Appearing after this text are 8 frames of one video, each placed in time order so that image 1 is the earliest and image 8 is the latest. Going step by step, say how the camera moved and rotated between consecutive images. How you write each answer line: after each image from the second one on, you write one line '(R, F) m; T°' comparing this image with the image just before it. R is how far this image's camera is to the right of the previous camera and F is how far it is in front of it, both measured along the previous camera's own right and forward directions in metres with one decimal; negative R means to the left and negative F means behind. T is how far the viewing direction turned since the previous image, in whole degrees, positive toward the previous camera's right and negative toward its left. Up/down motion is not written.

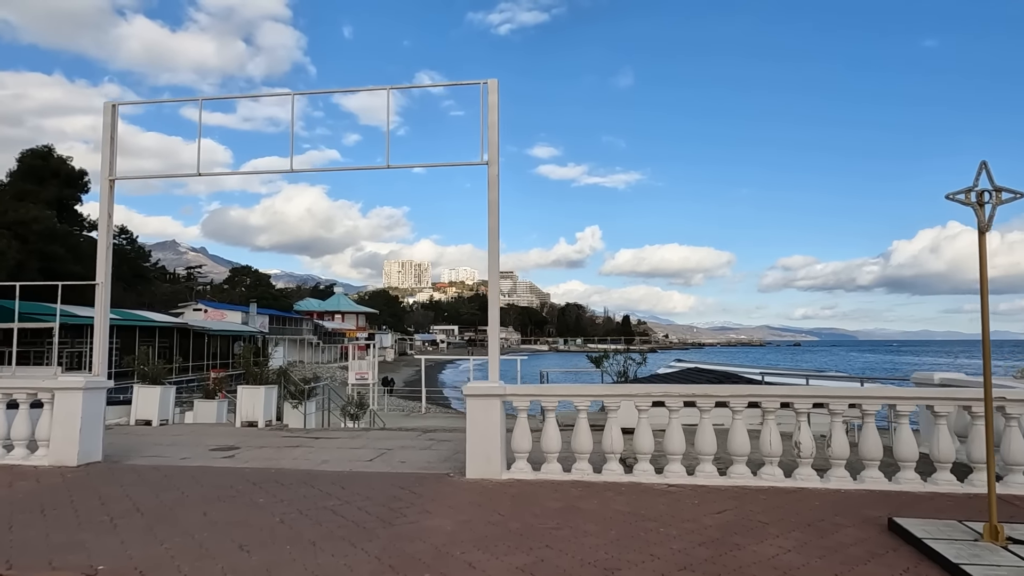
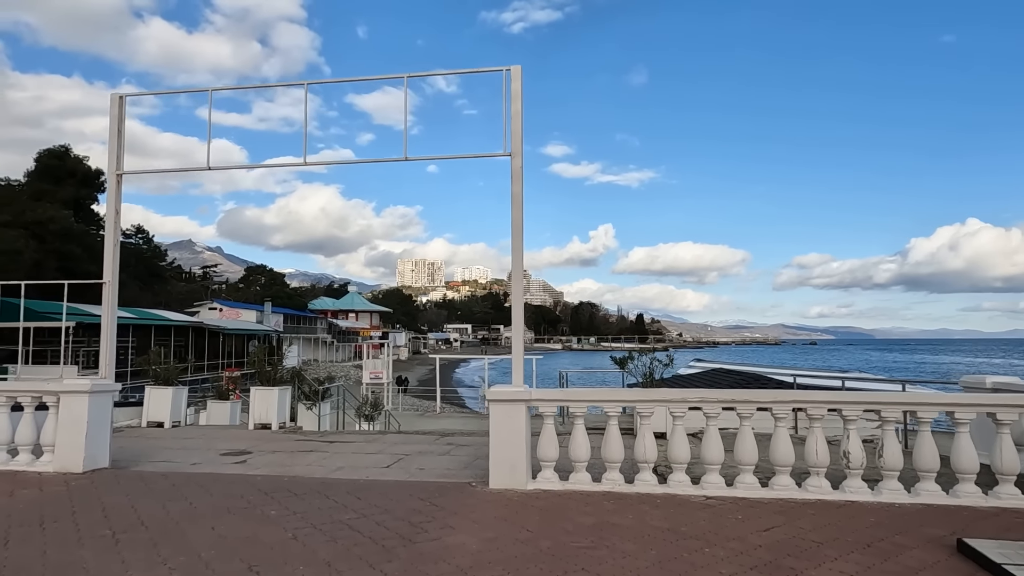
(-0.1, +0.4) m; -1°
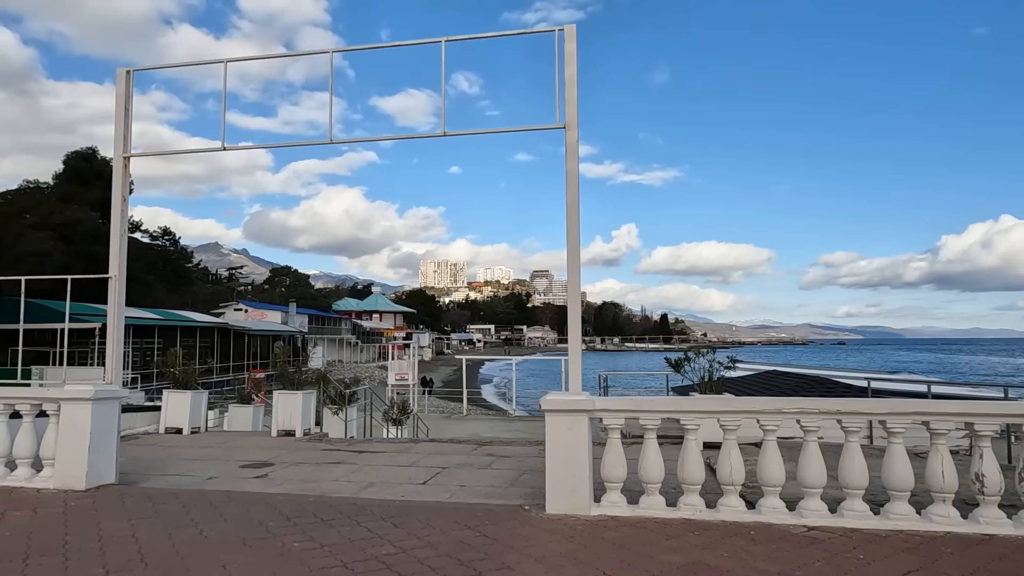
(-0.3, +0.8) m; -2°
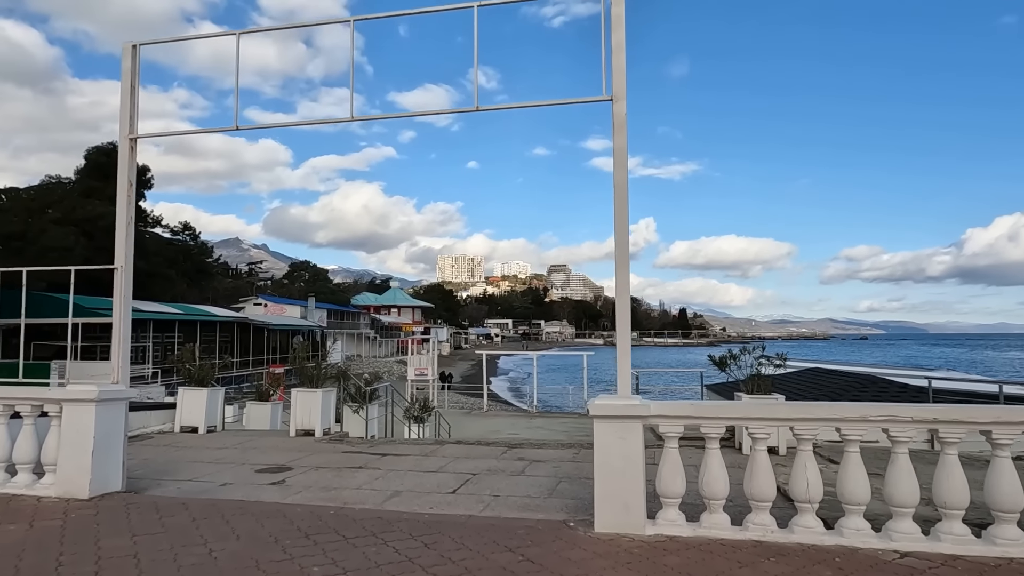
(-0.2, +0.5) m; -2°
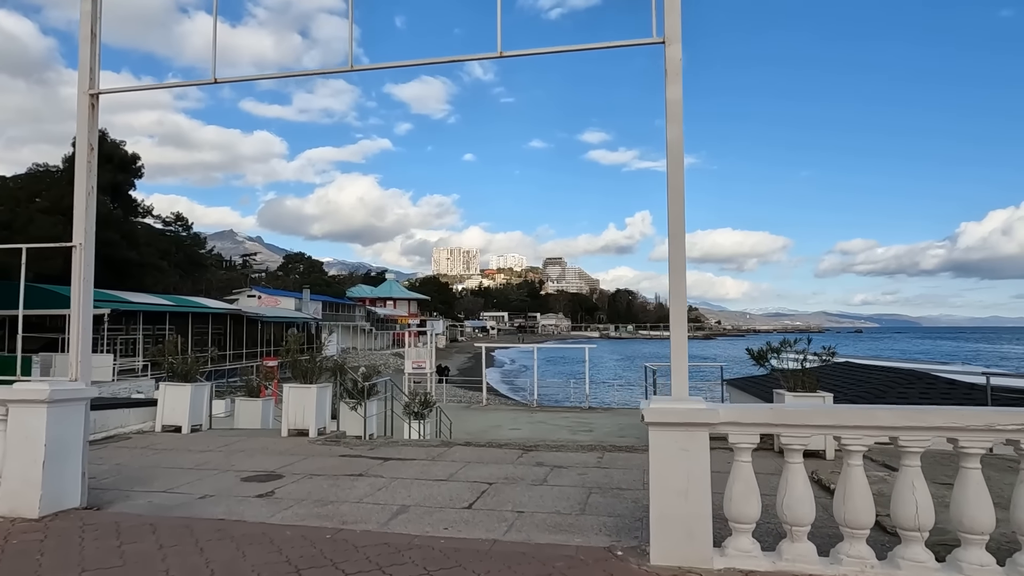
(-0.2, +0.8) m; 0°
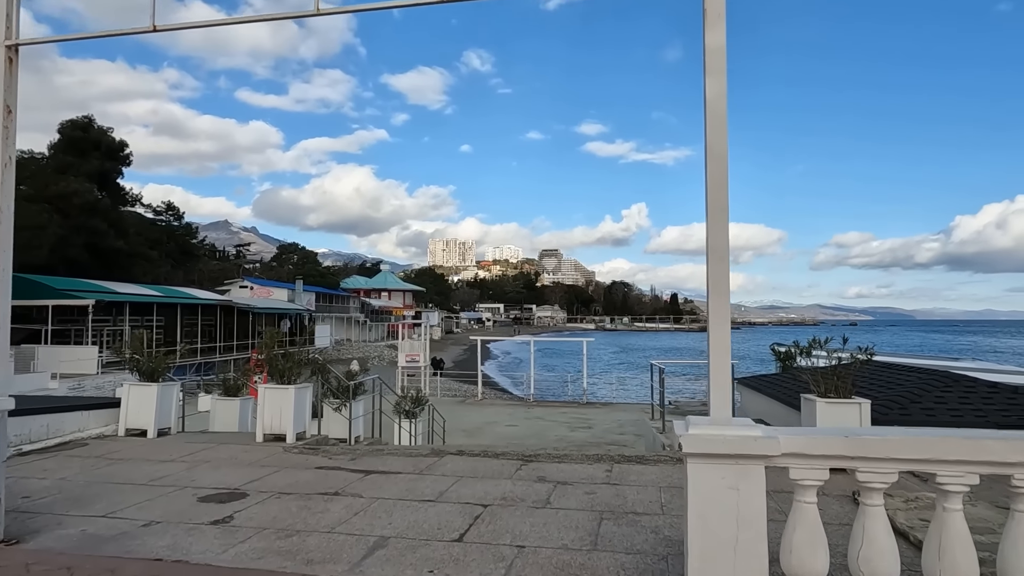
(0.0, +0.8) m; 0°
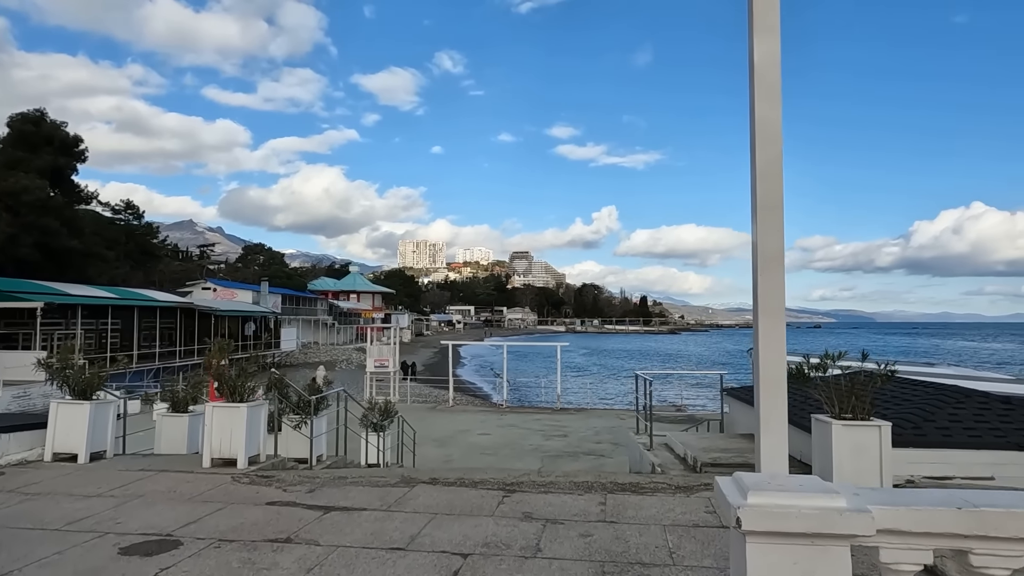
(-0.1, +0.7) m; +3°
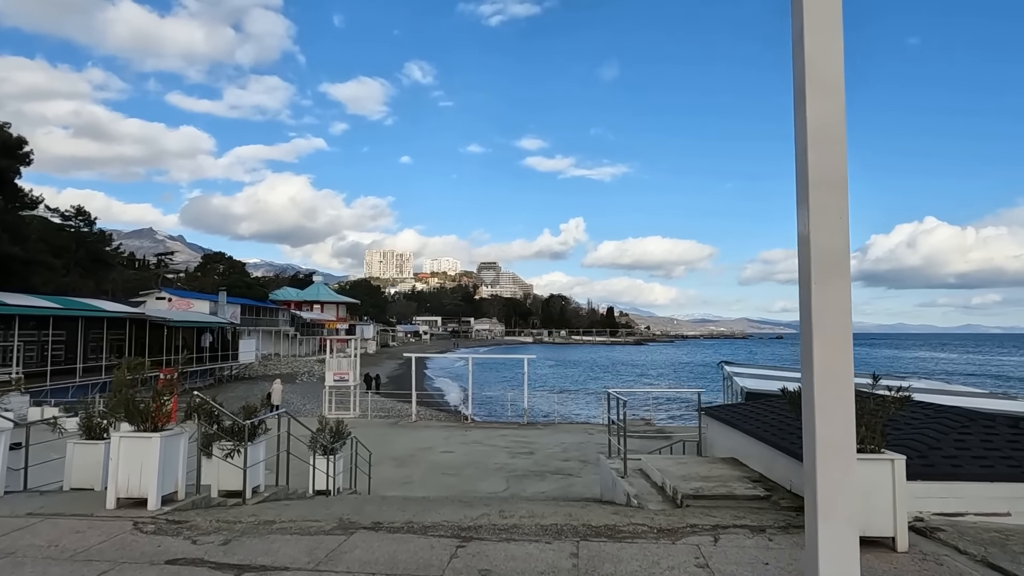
(+0.1, +0.8) m; +3°
